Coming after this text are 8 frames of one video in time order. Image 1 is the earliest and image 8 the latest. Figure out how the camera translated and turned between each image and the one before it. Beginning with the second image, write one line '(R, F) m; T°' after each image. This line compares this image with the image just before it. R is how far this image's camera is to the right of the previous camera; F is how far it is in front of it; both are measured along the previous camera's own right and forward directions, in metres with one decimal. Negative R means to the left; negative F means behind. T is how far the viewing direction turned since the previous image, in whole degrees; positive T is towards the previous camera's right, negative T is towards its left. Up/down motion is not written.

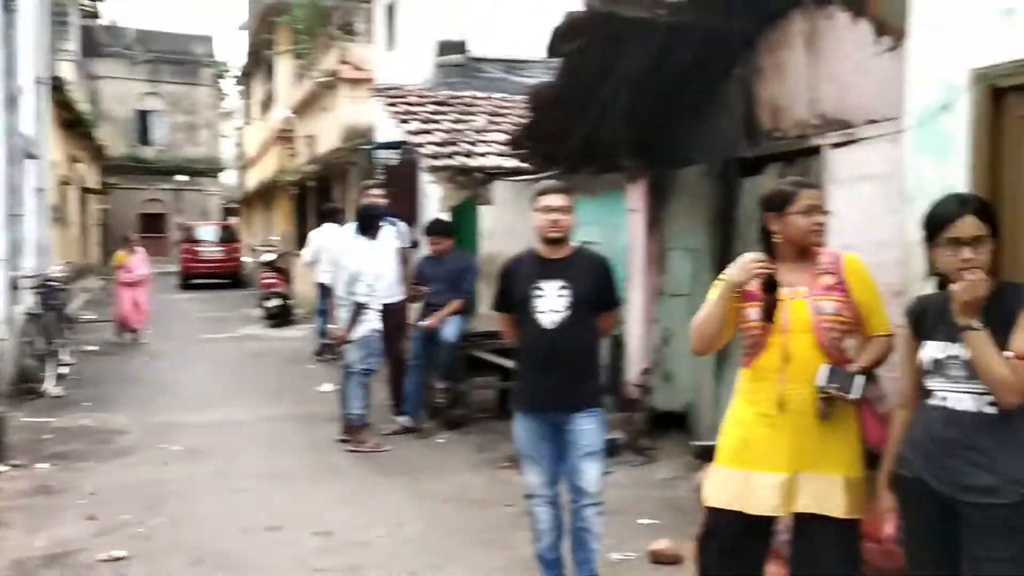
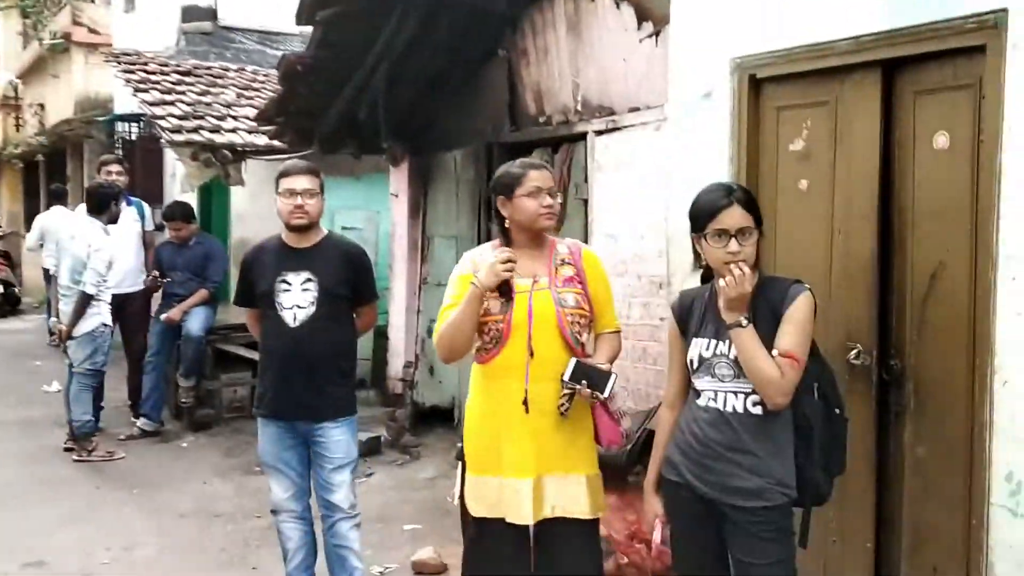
(+0.1, +0.3) m; +14°
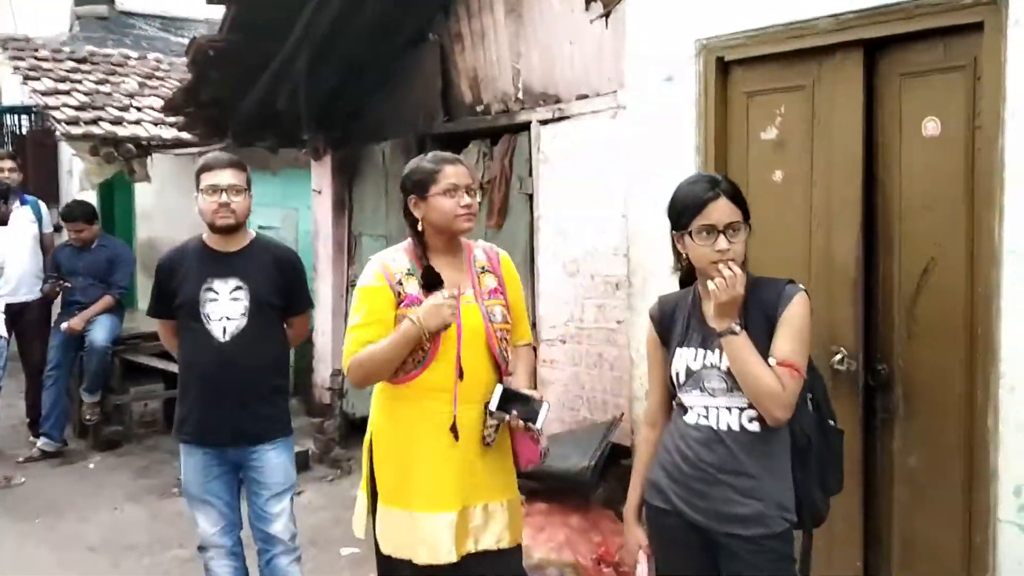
(-0.1, +0.3) m; +5°
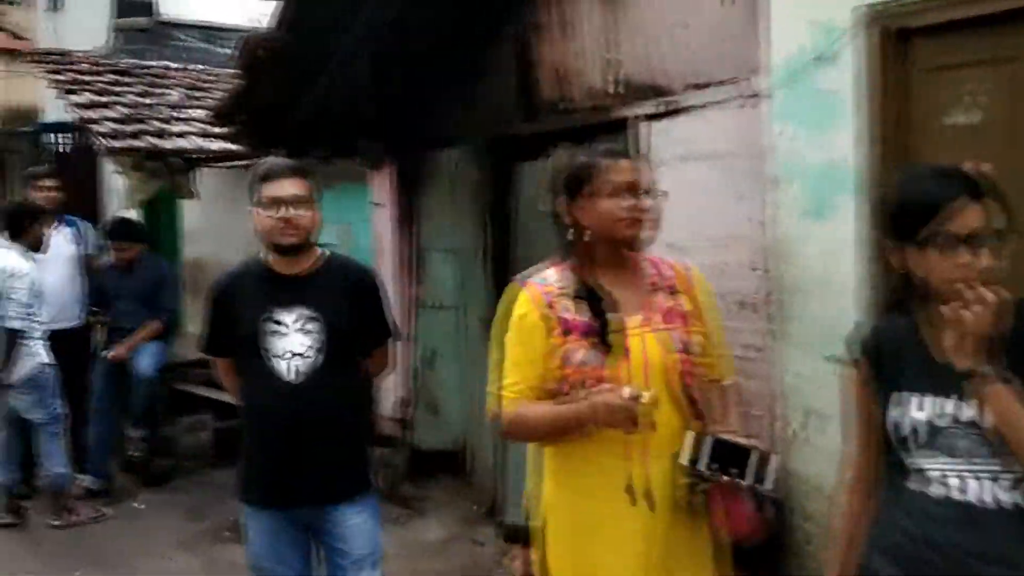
(-0.3, +0.6) m; -2°
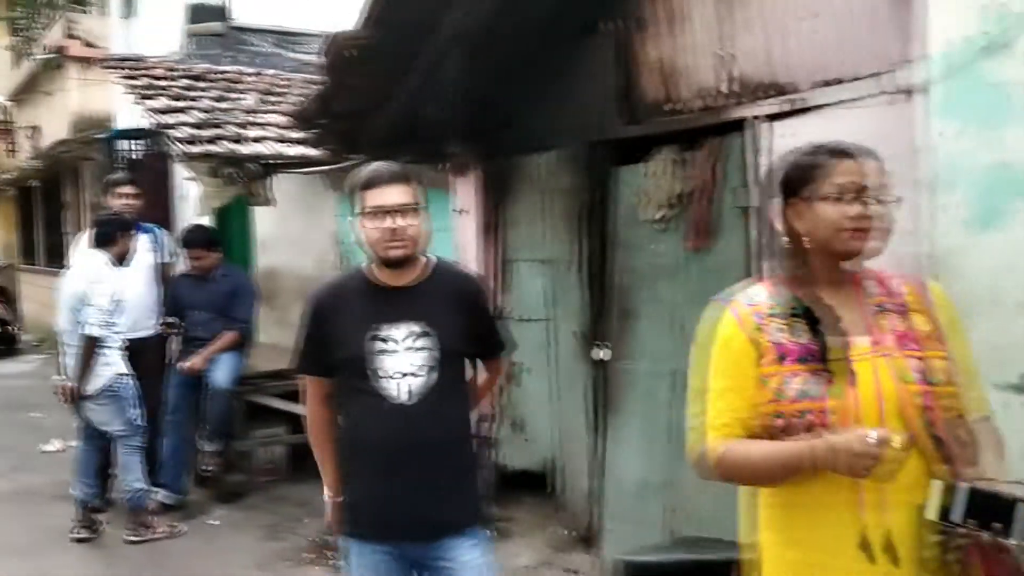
(-0.2, +0.3) m; -3°
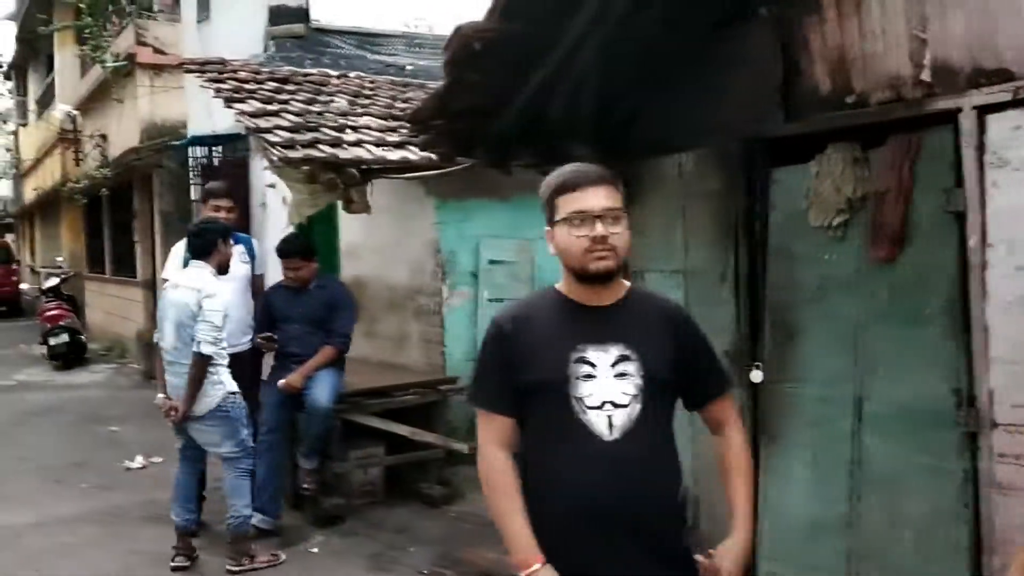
(-0.4, +0.4) m; -3°
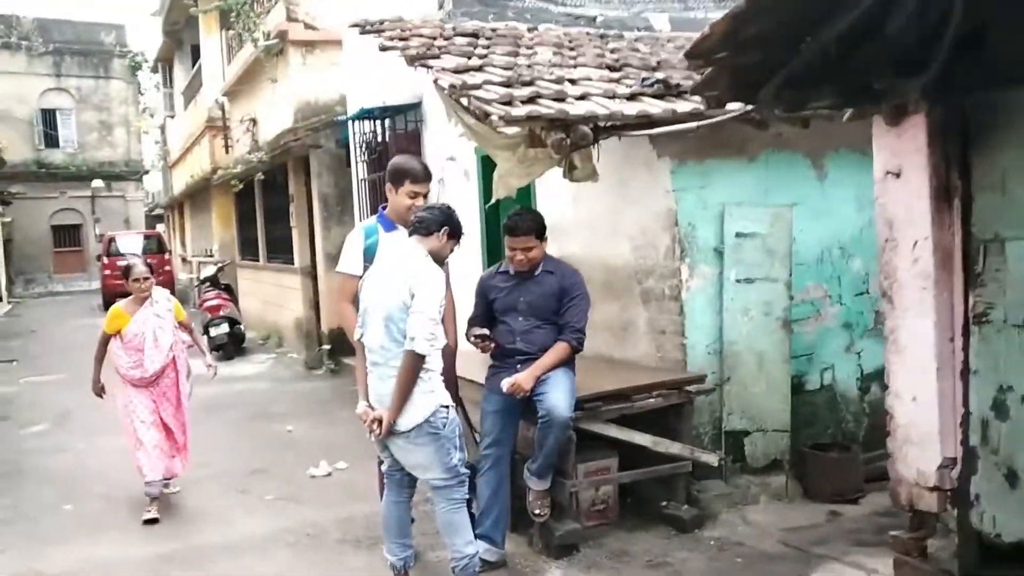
(-0.7, +1.0) m; -7°
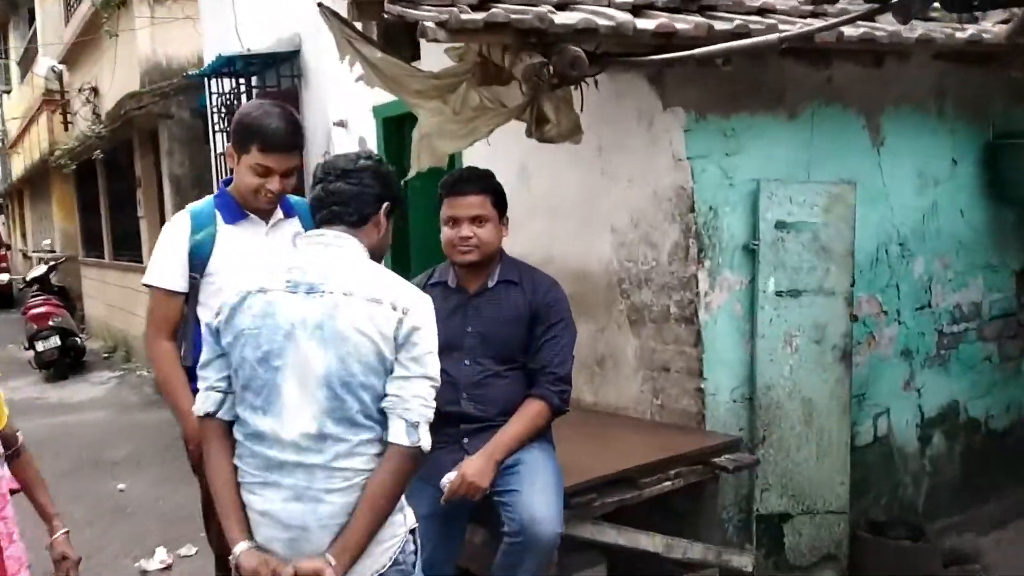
(-0.2, +1.9) m; +7°
